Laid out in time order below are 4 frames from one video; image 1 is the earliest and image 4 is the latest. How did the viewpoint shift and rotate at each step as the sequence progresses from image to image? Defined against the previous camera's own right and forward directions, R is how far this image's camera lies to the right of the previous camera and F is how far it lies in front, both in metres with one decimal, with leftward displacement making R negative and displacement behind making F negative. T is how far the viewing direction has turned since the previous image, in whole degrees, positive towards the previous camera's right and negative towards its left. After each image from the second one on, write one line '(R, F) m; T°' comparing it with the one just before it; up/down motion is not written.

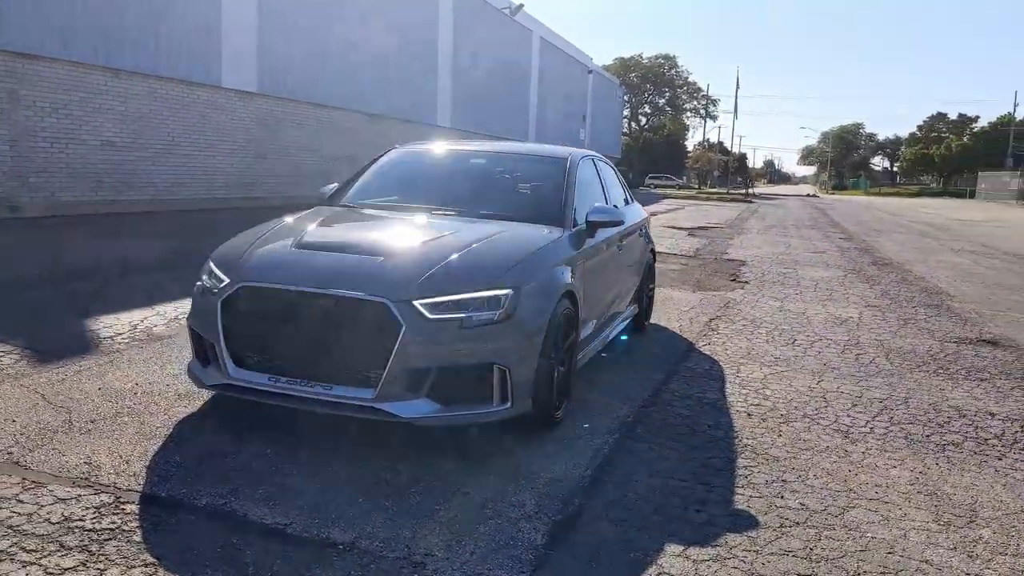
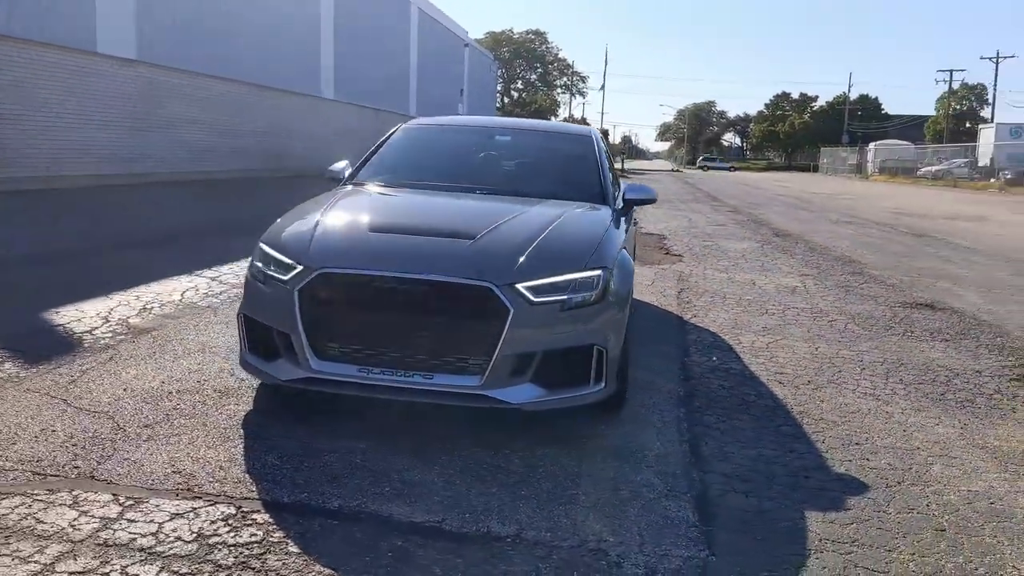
(-1.1, +0.2) m; +10°
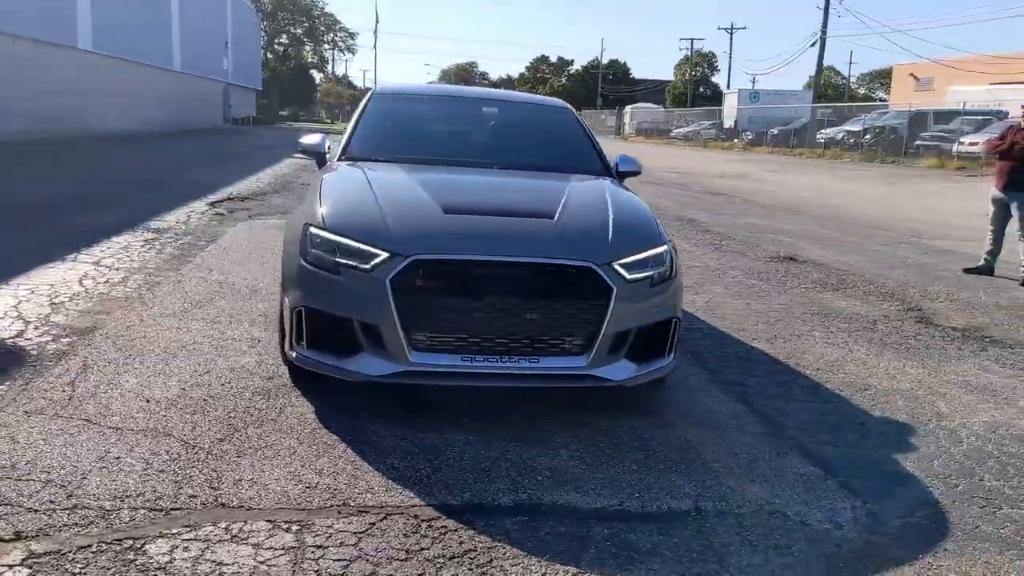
(-1.5, +0.3) m; +16°
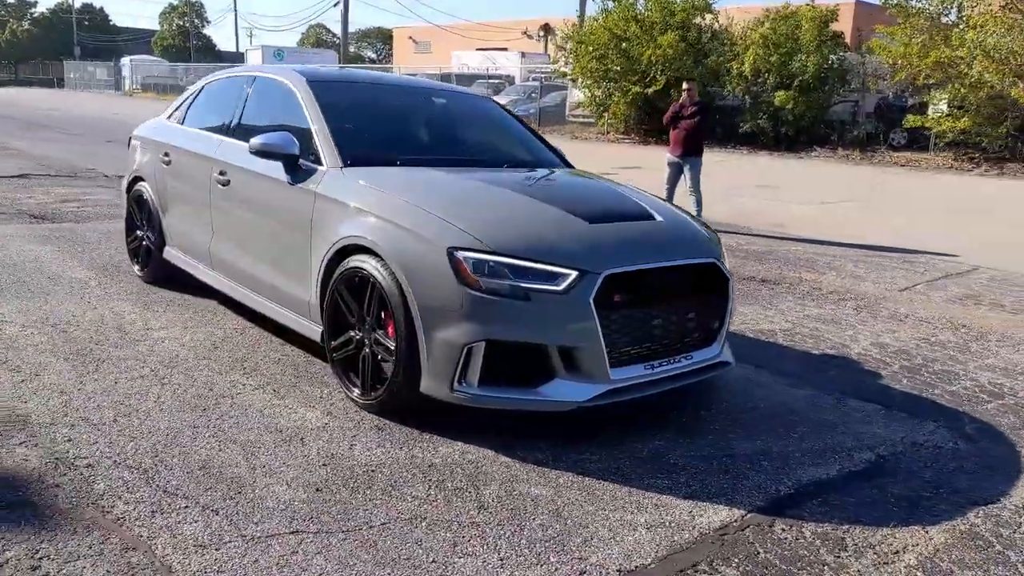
(-2.7, +0.9) m; +33°
